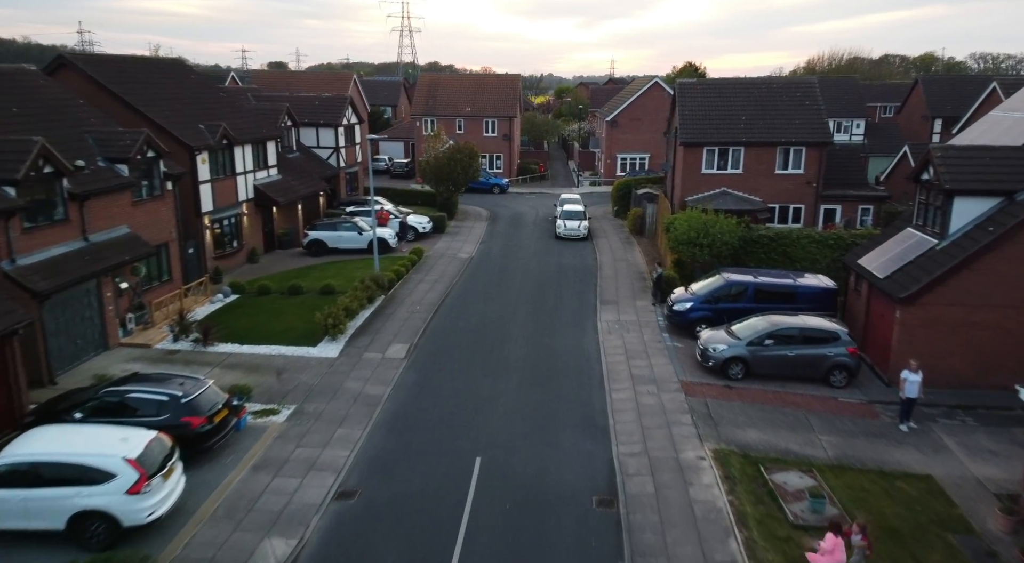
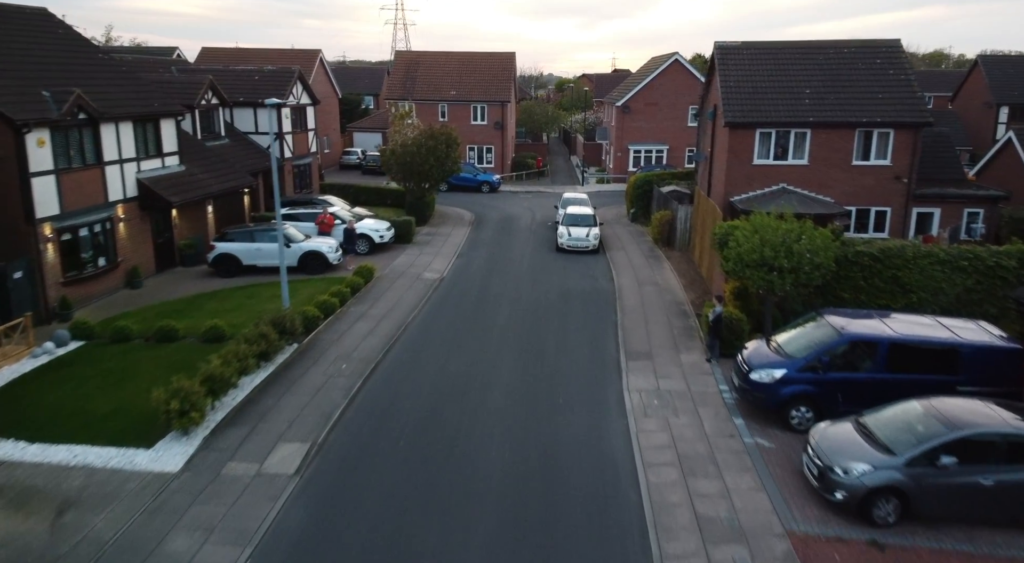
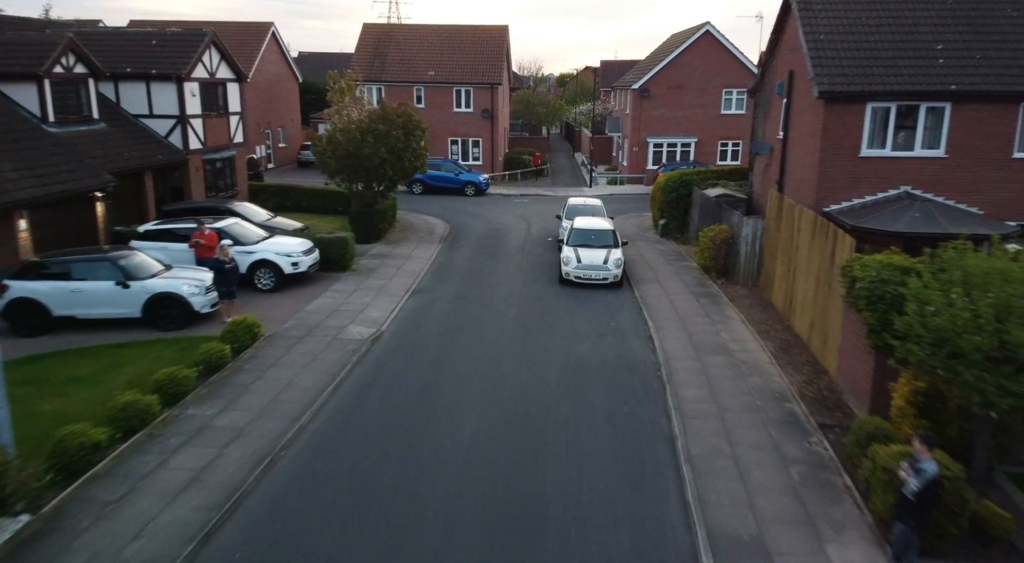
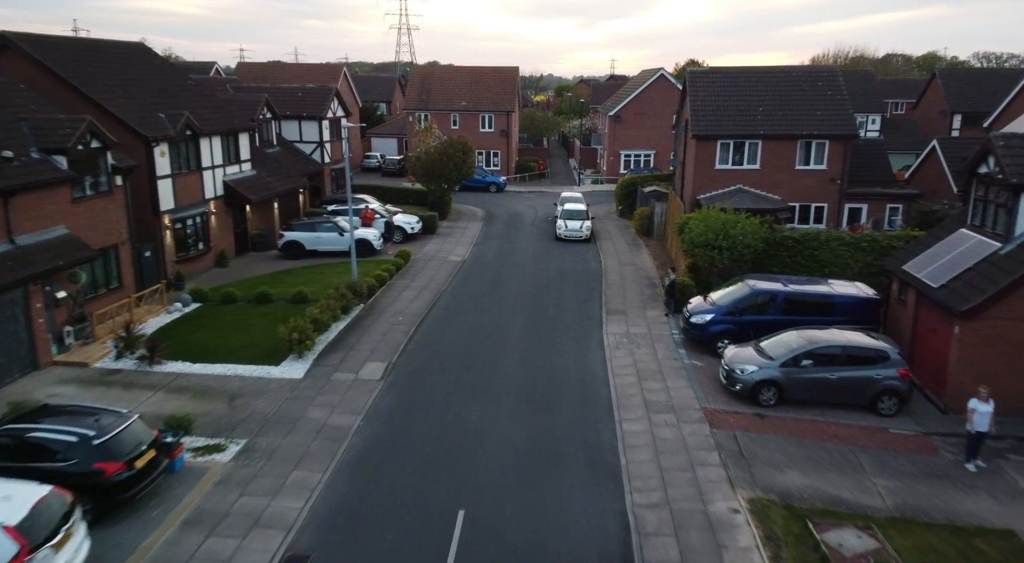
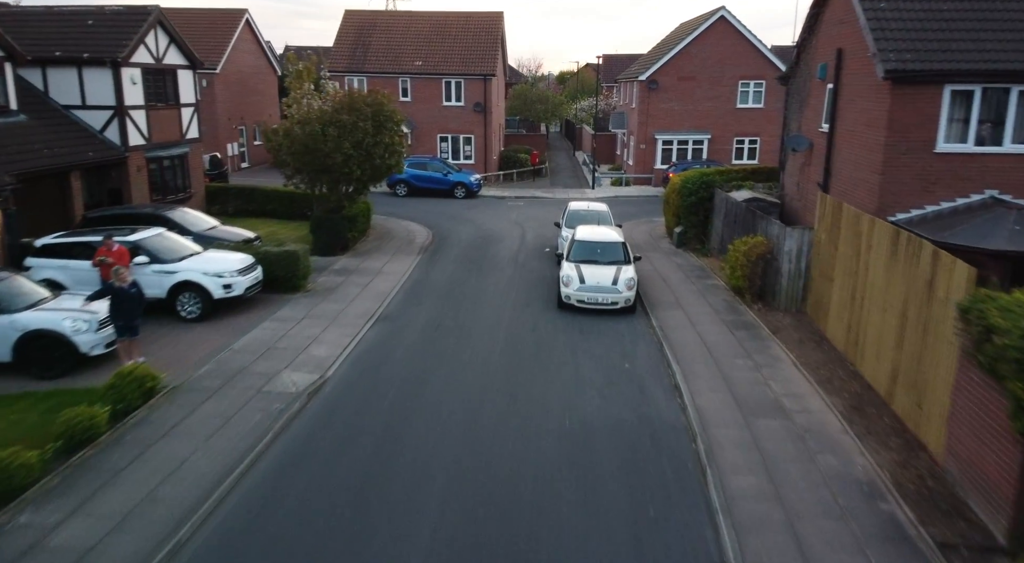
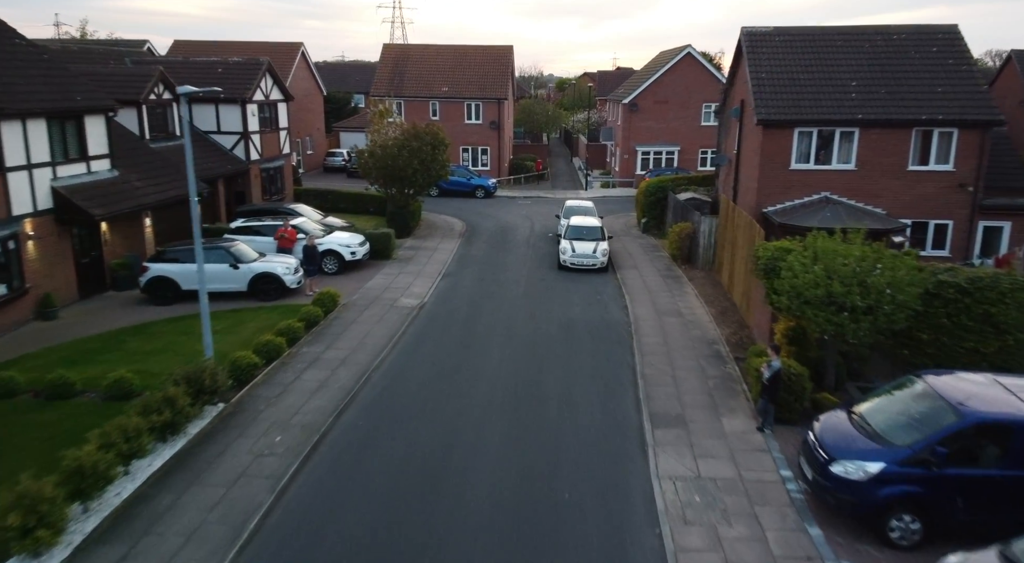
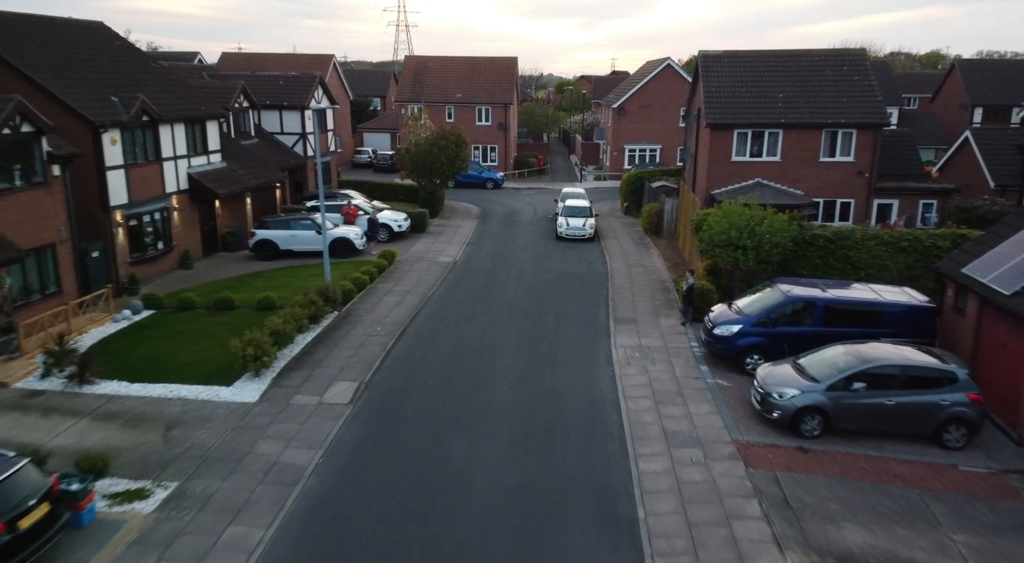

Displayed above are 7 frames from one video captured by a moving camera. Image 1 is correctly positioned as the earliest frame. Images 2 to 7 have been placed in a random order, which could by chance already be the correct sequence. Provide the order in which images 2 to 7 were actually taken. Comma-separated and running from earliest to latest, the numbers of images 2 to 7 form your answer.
4, 7, 2, 6, 3, 5
